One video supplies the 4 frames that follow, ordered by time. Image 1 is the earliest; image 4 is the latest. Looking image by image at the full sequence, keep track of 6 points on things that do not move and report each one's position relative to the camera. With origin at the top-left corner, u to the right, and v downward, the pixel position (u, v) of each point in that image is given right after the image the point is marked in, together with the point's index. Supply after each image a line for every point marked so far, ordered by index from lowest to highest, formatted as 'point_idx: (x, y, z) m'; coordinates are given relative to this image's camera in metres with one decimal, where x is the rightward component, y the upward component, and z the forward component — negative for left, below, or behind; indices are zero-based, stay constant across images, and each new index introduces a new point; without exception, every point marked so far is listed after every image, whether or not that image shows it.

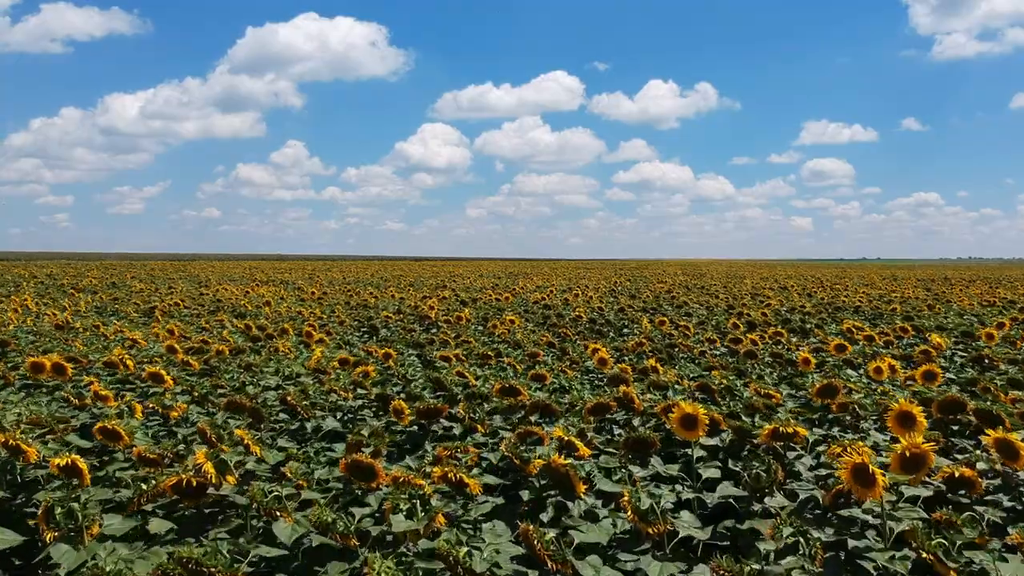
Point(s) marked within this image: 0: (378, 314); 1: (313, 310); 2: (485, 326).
0: (-2.1, -0.4, +14.4) m
1: (-3.4, -0.4, +16.1) m
2: (-0.4, -0.5, +12.5) m
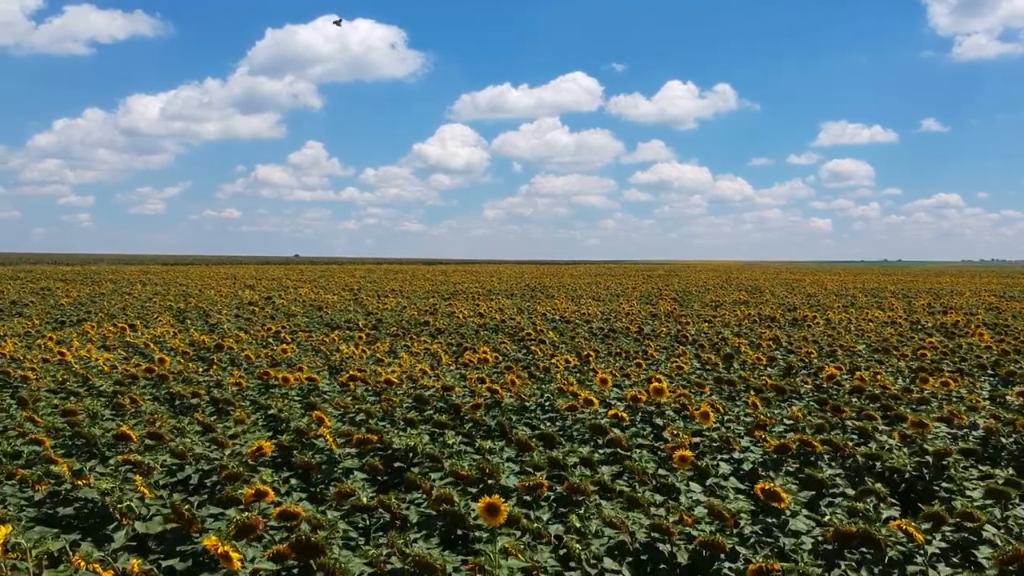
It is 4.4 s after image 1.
0: (-2.1, -1.2, +5.0) m
1: (-3.4, -1.2, +6.7) m
2: (-0.4, -1.3, +3.1) m
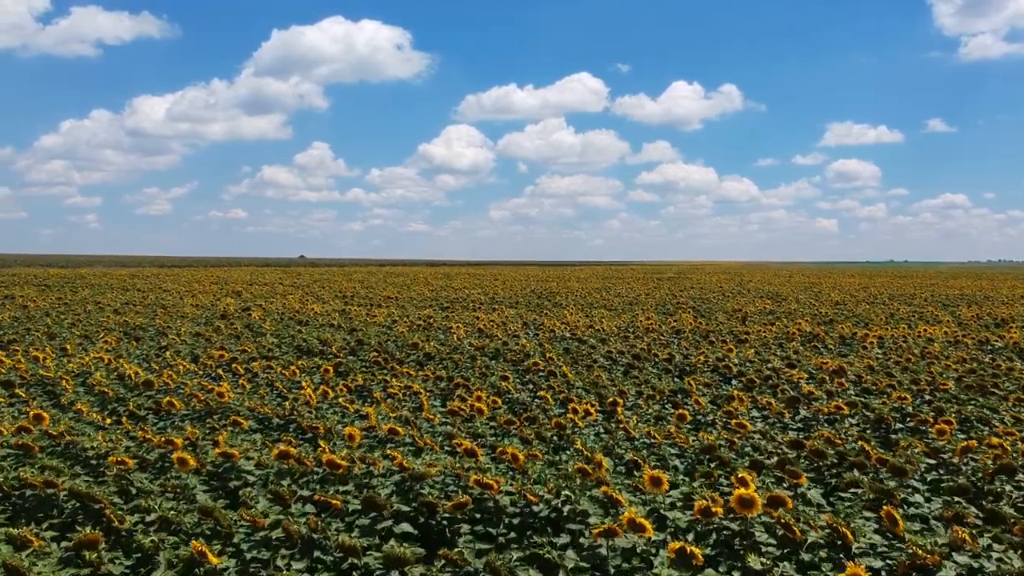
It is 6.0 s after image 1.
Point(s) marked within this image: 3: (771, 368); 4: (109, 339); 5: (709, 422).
0: (-2.1, -1.5, +1.9) m
1: (-3.4, -1.5, +3.6) m
2: (-0.4, -1.6, 0.0) m
3: (+3.9, -1.2, +14.1) m
4: (-7.9, -1.0, +18.4) m
5: (+2.1, -1.3, +9.9) m
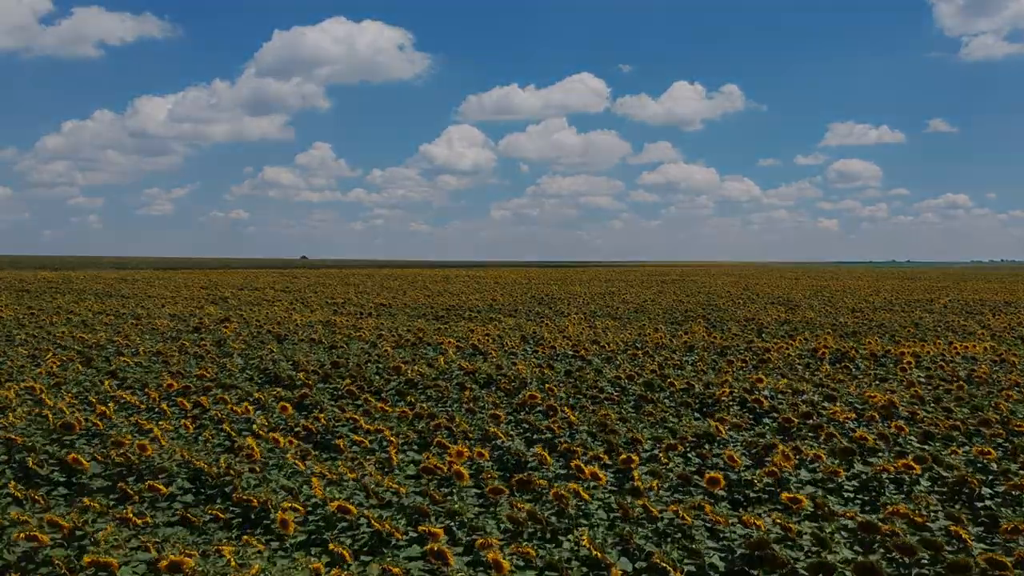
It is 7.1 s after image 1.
0: (-2.2, -1.8, -0.2) m
1: (-3.5, -1.7, +1.5) m
2: (-0.6, -1.9, -2.1) m
3: (+3.9, -1.5, +12.0) m
4: (-8.0, -1.3, +16.4) m
5: (+2.0, -1.6, +7.9) m
